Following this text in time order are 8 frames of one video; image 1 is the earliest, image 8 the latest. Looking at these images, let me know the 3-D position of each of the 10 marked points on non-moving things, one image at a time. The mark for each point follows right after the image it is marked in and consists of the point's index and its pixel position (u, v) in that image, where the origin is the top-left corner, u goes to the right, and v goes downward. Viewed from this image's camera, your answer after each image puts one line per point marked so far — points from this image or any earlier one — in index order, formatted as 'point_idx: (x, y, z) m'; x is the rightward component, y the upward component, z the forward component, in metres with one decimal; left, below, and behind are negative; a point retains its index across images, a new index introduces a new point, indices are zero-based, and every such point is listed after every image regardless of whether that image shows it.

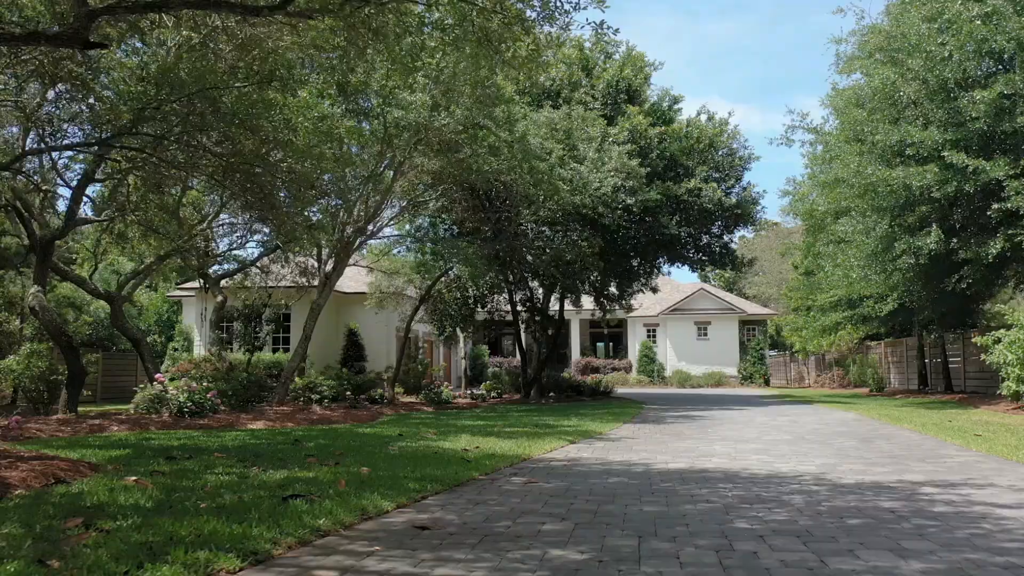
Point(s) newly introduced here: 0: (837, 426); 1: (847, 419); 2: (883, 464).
0: (+5.2, -2.2, +13.5) m
1: (+6.0, -2.4, +15.1) m
2: (+3.6, -1.7, +8.1) m
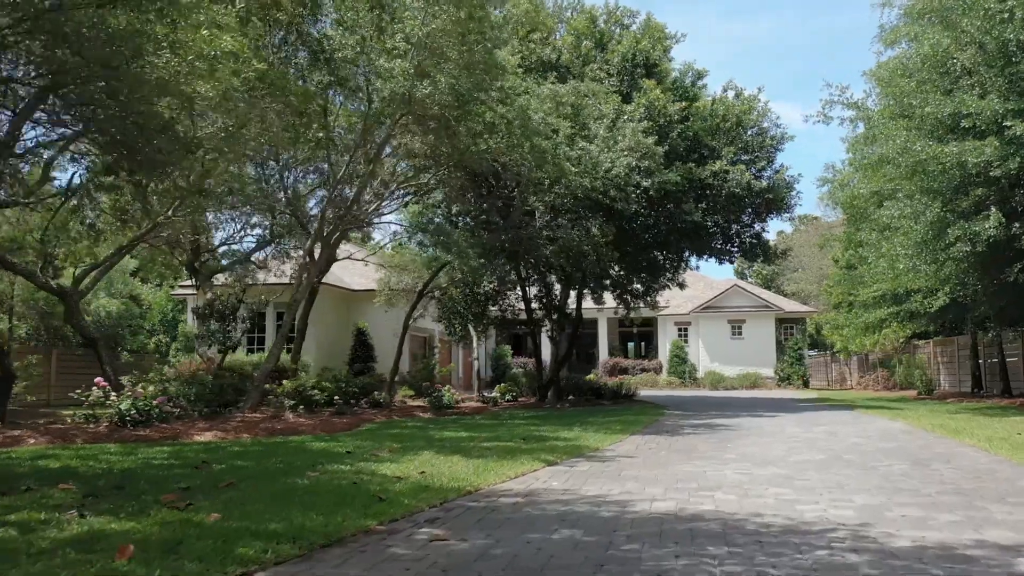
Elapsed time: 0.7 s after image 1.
0: (+5.0, -2.1, +11.3) m
1: (+5.9, -2.2, +12.9) m
2: (+3.1, -1.6, +6.0) m
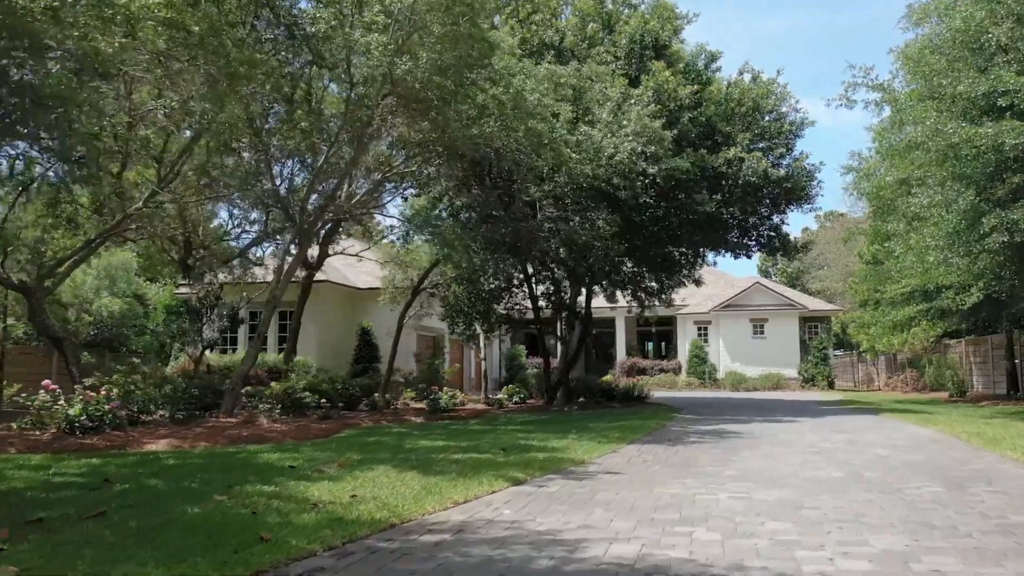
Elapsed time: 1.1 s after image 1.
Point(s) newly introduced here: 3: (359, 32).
0: (+4.7, -2.0, +10.0) m
1: (+5.6, -2.1, +11.5) m
2: (+2.7, -1.5, +4.7) m
3: (-2.6, +4.3, +14.3) m
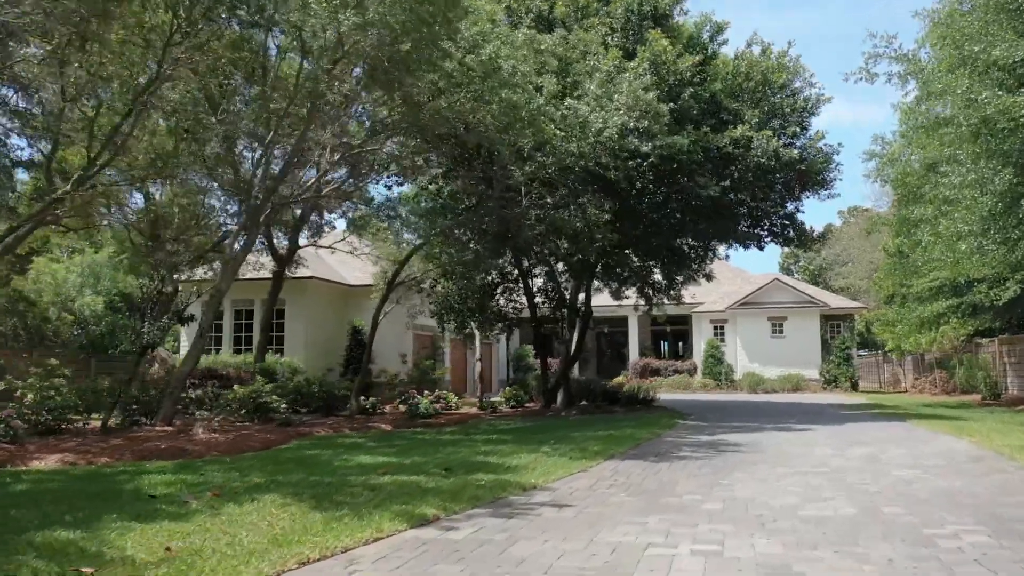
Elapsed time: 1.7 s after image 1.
0: (+4.1, -1.8, +8.1) m
1: (+5.1, -1.9, +9.6) m
2: (+2.0, -1.3, +2.9) m
3: (-3.1, +4.5, +12.6) m
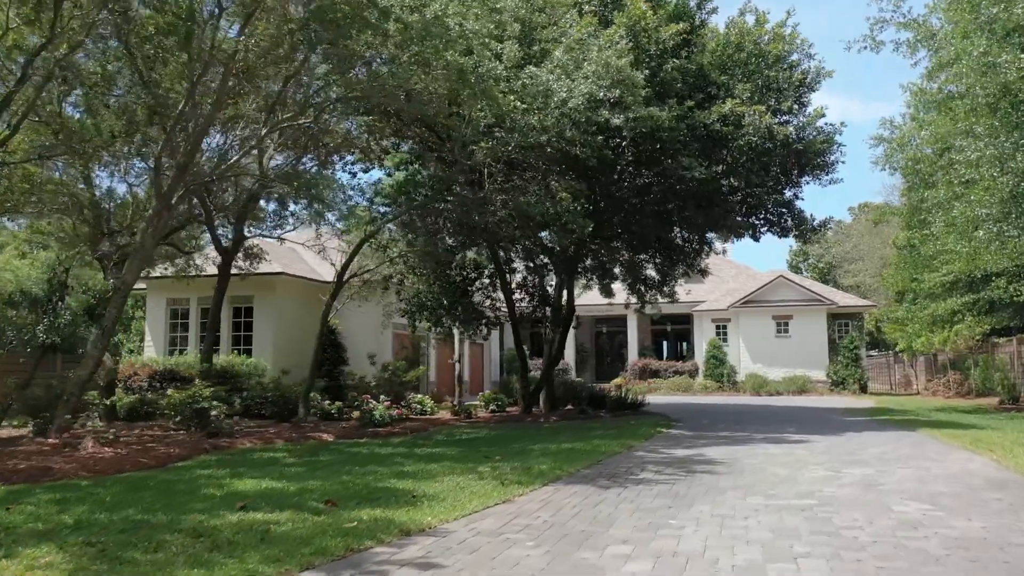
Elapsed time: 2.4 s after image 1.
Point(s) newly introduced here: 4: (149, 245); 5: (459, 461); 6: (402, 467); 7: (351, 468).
0: (+3.3, -1.7, +6.3) m
1: (+4.3, -1.8, +7.8) m
2: (+1.1, -1.2, +1.2) m
3: (-3.8, +4.6, +10.9) m
4: (-5.2, +0.6, +12.1) m
5: (-0.6, -2.1, +10.3) m
6: (-1.2, -2.0, +9.5) m
7: (-1.8, -2.0, +9.4) m
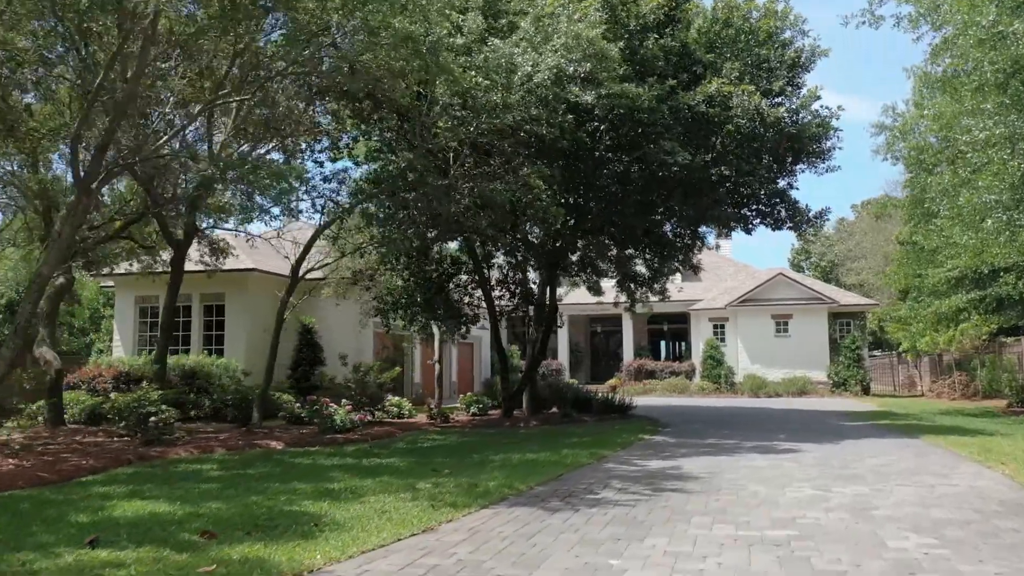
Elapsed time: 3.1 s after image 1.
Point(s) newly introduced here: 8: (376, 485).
0: (+2.8, -1.6, +5.1) m
1: (+3.8, -1.7, +6.6) m
2: (+0.5, -1.1, 0.0) m
3: (-4.4, +4.7, +9.8) m
4: (-5.8, +0.7, +11.0) m
5: (-1.2, -2.0, +9.1) m
6: (-1.8, -1.9, +8.3) m
7: (-2.3, -1.9, +8.3) m
8: (-1.3, -1.9, +8.4) m
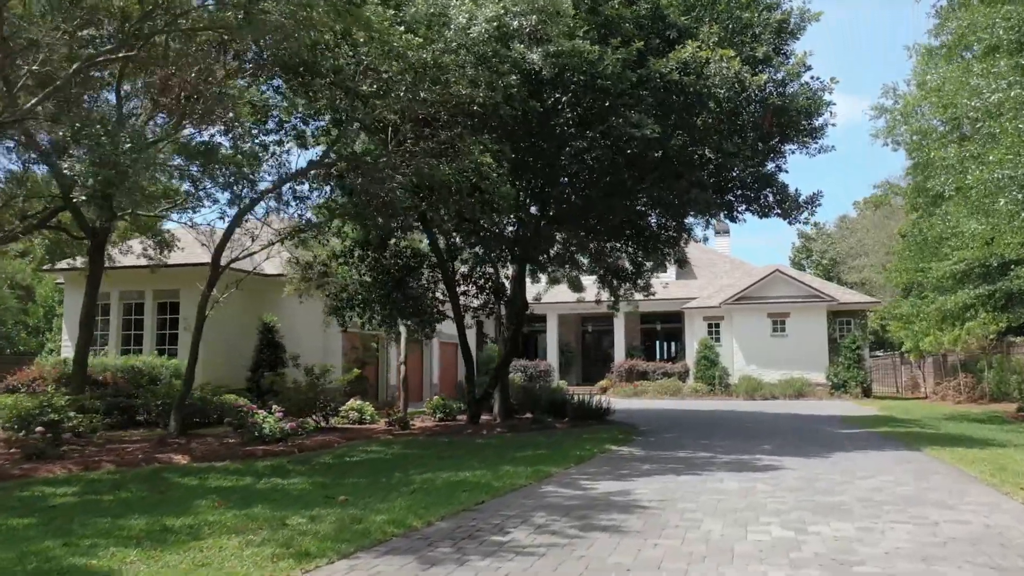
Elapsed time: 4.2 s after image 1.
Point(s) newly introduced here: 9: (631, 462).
0: (+1.9, -1.5, +3.4) m
1: (+2.9, -1.6, +4.9) m
2: (-0.3, -1.0, -1.7) m
3: (-5.2, +4.8, +8.1) m
4: (-6.6, +0.8, +9.3) m
5: (-2.0, -1.9, +7.4) m
6: (-2.6, -1.8, +6.6) m
7: (-3.2, -1.8, +6.6) m
8: (-2.2, -1.8, +6.7) m
9: (+1.6, -2.3, +11.3) m
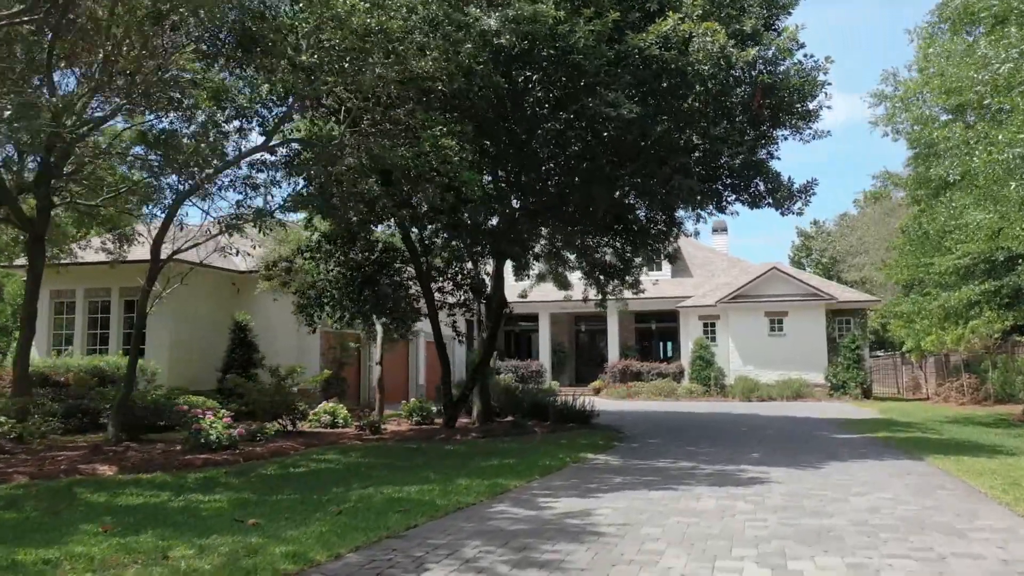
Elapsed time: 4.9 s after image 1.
0: (+1.4, -1.4, +2.4) m
1: (+2.4, -1.5, +3.8) m
2: (-0.8, -0.9, -2.8) m
3: (-5.7, +4.9, +7.0) m
4: (-7.1, +0.9, +8.3) m
5: (-2.5, -1.8, +6.4) m
6: (-3.1, -1.7, +5.6) m
7: (-3.7, -1.7, +5.5) m
8: (-2.7, -1.7, +5.6) m
9: (+1.1, -2.2, +10.3) m
